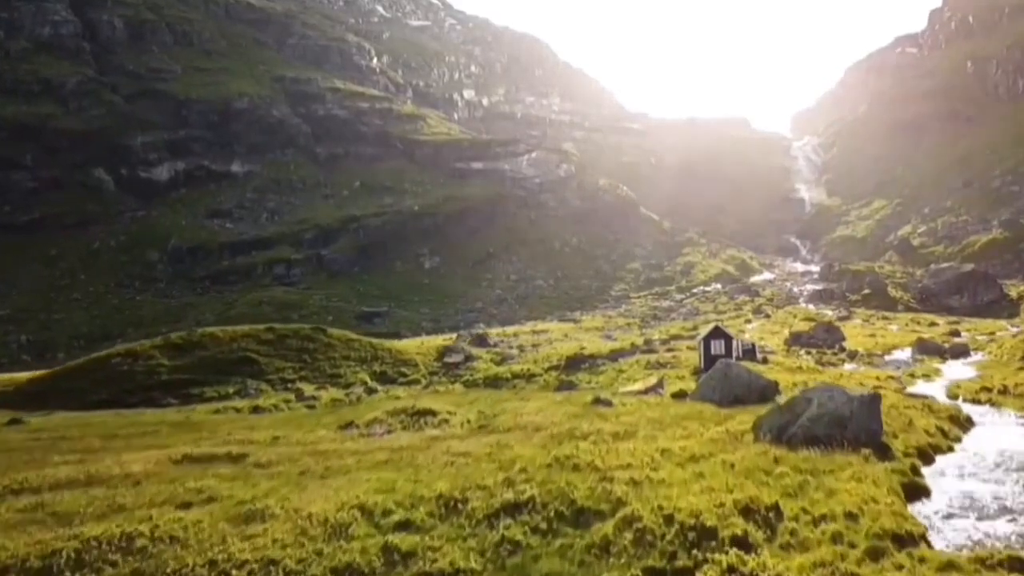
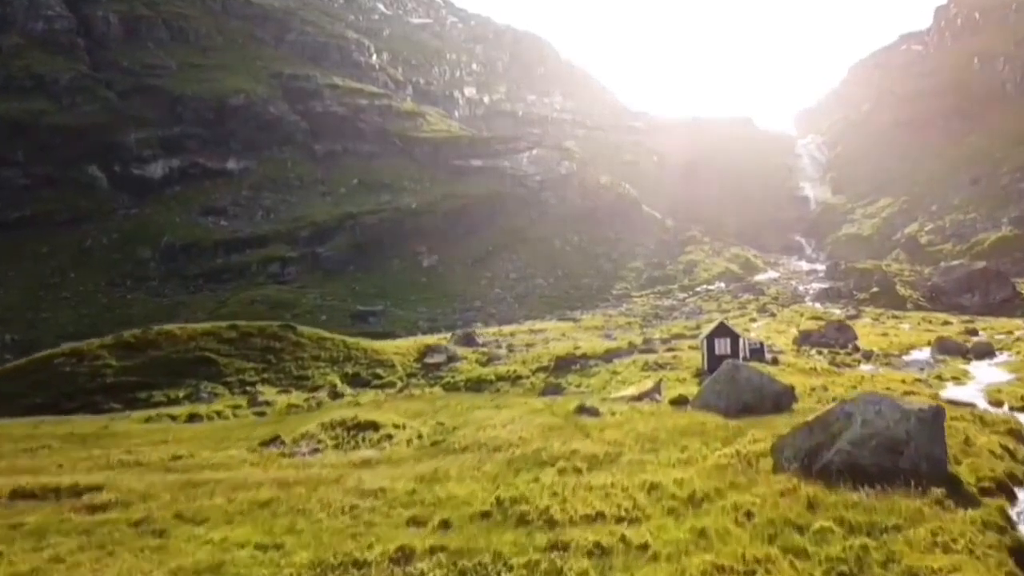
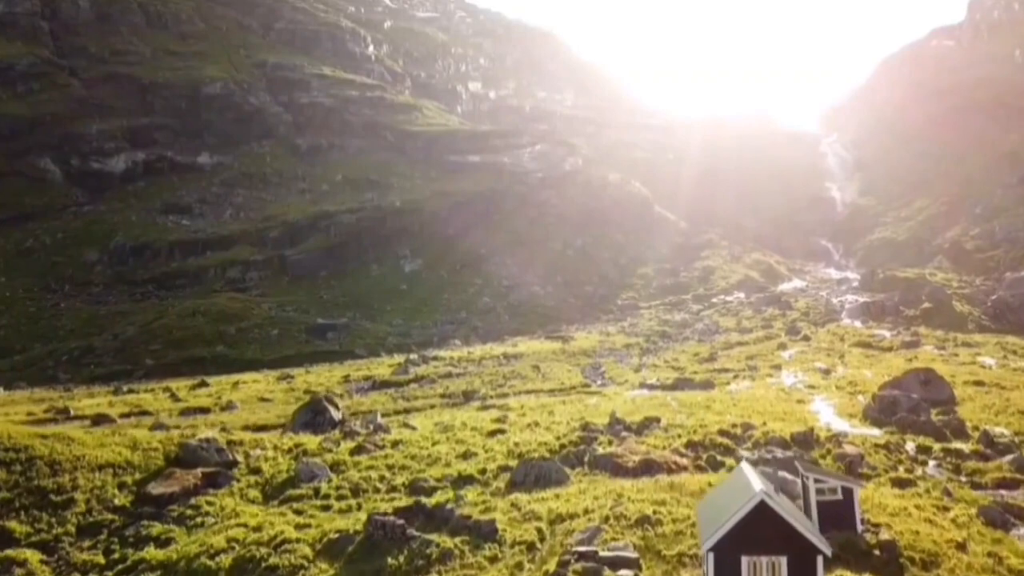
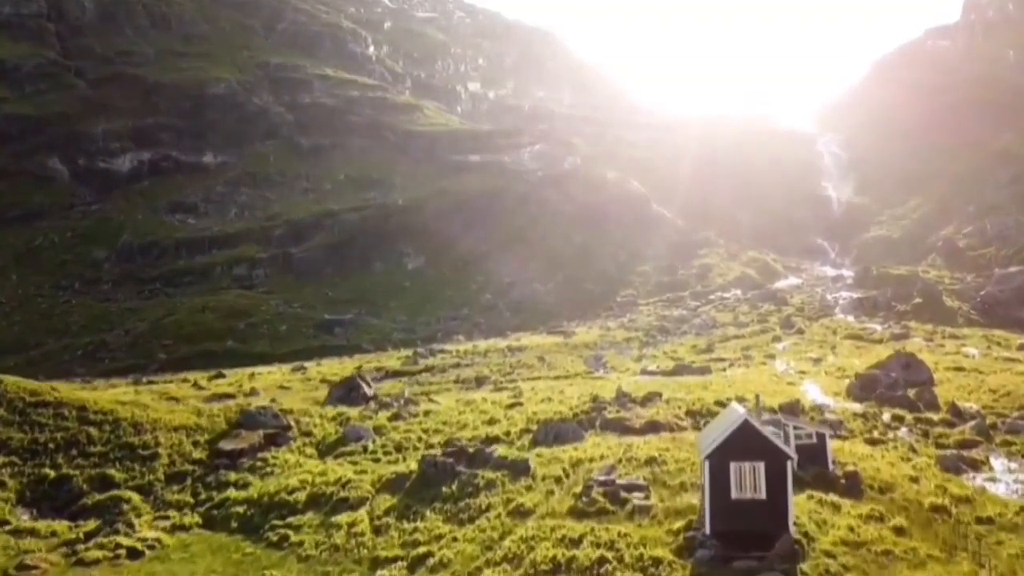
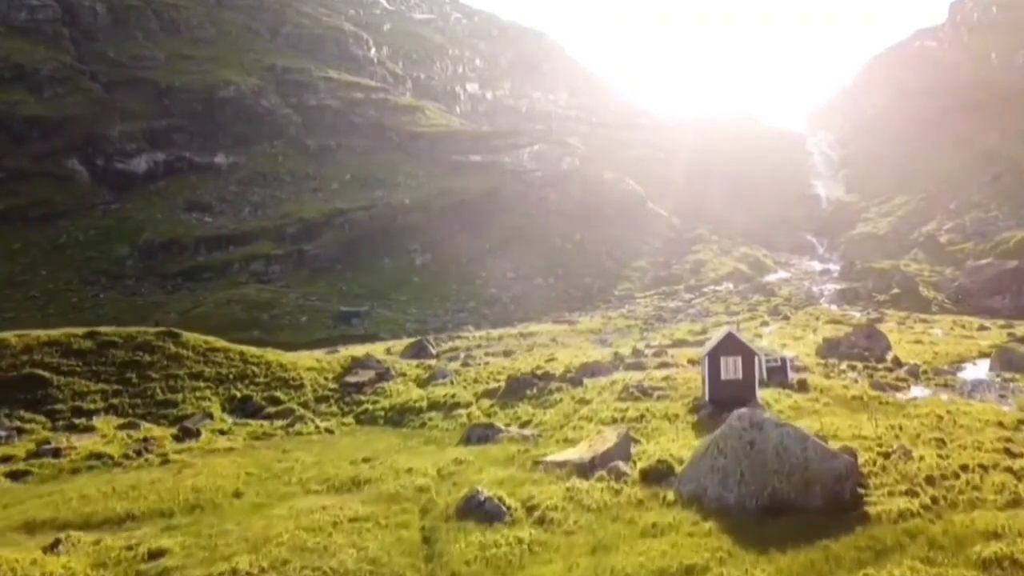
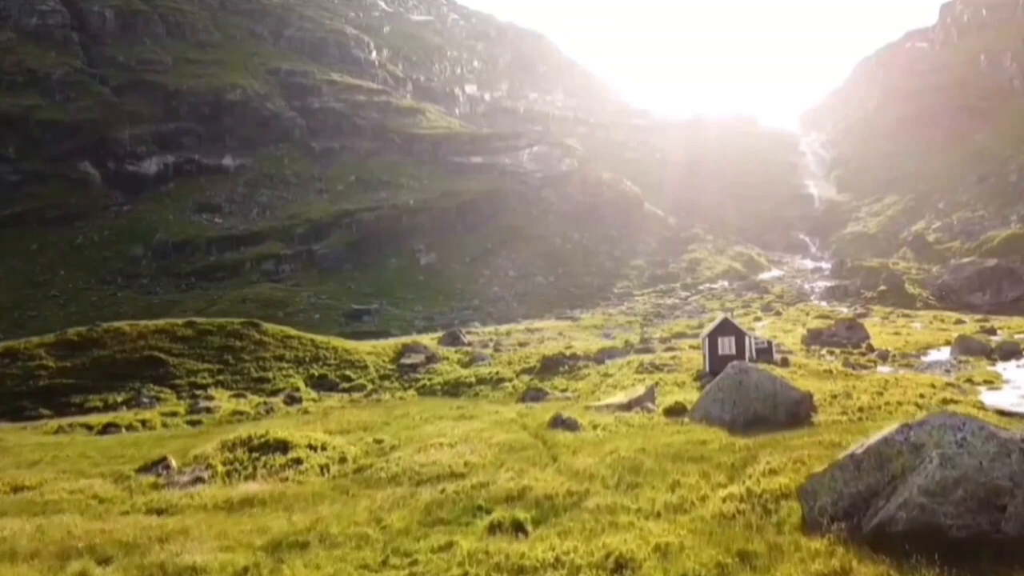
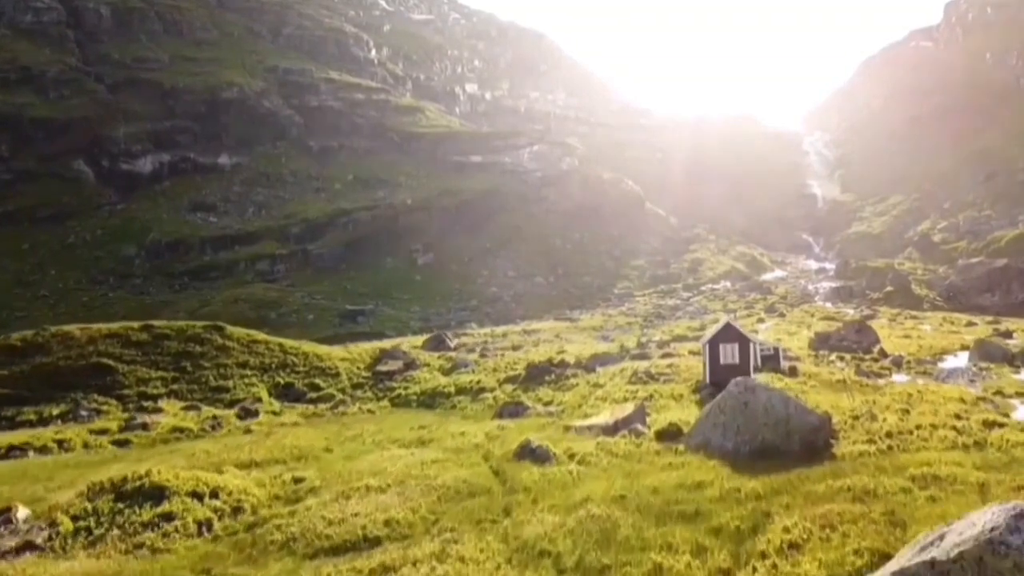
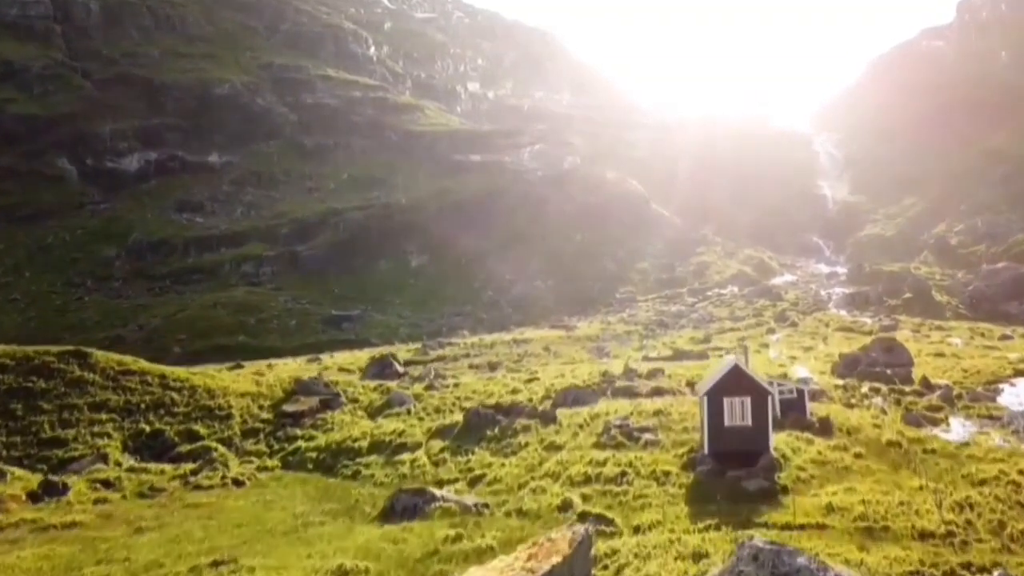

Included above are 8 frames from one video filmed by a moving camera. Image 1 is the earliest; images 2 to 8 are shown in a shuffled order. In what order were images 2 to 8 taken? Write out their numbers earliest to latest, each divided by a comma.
2, 6, 7, 5, 8, 4, 3
